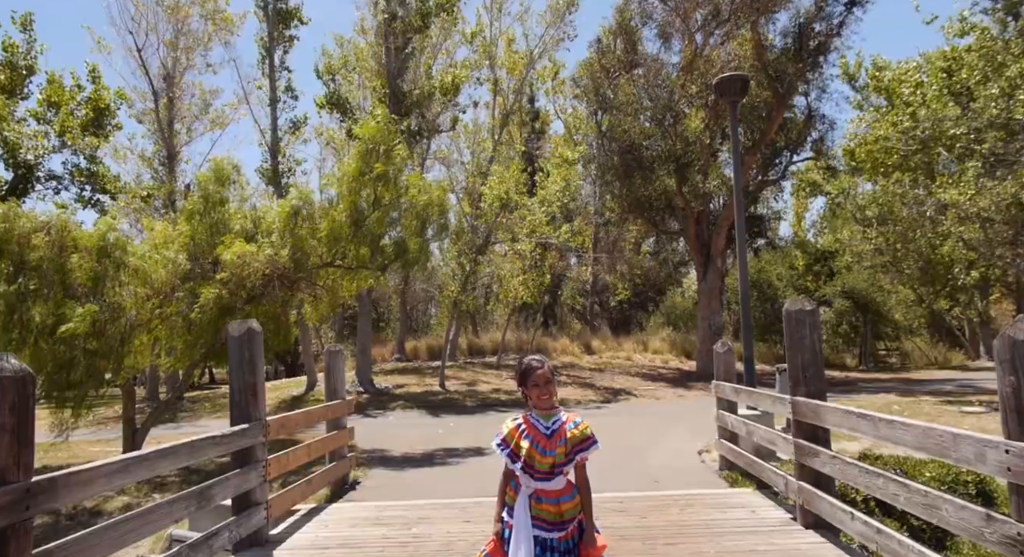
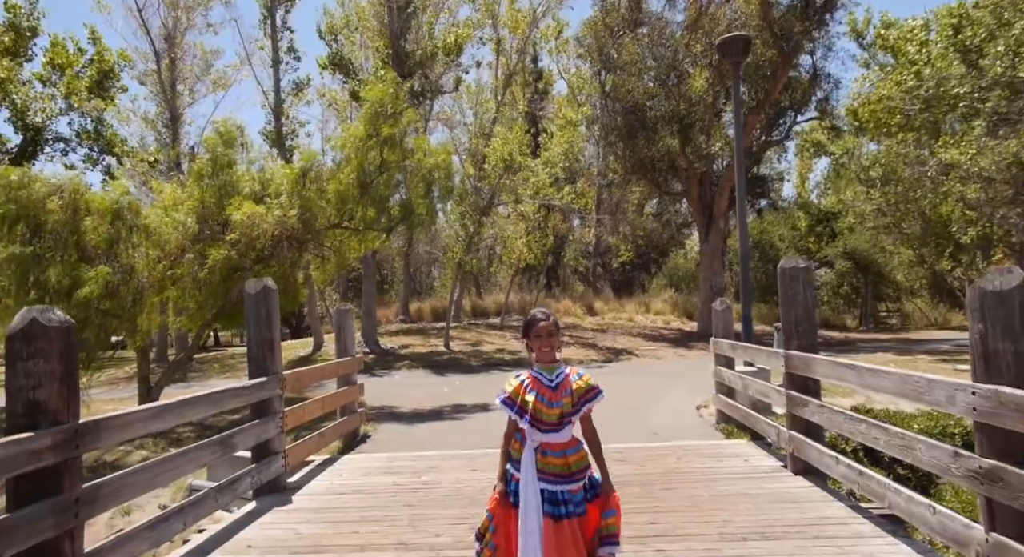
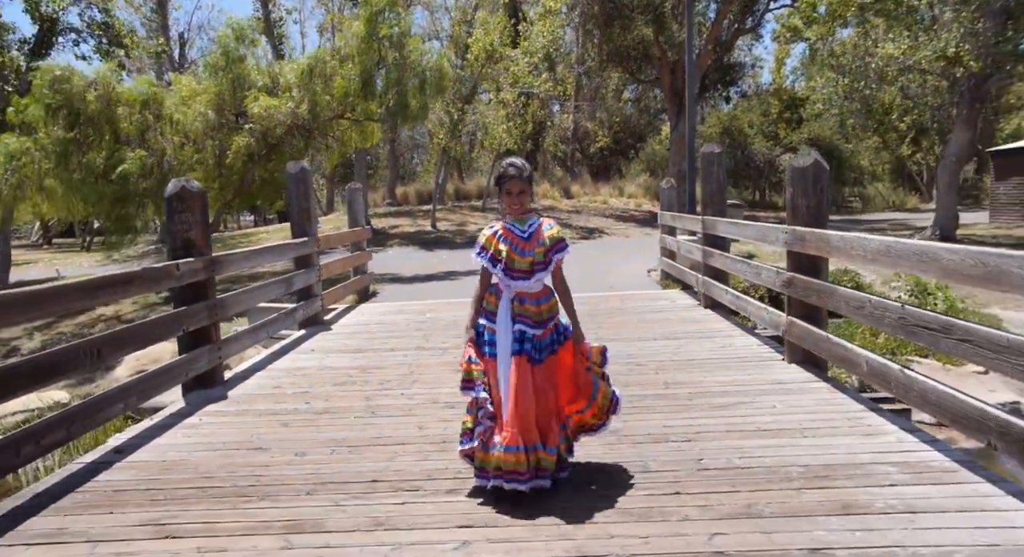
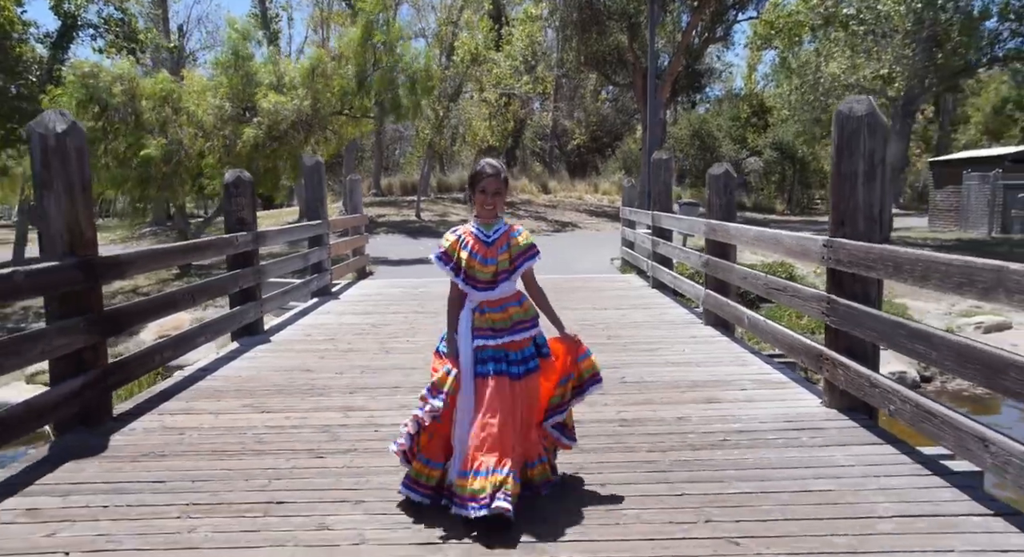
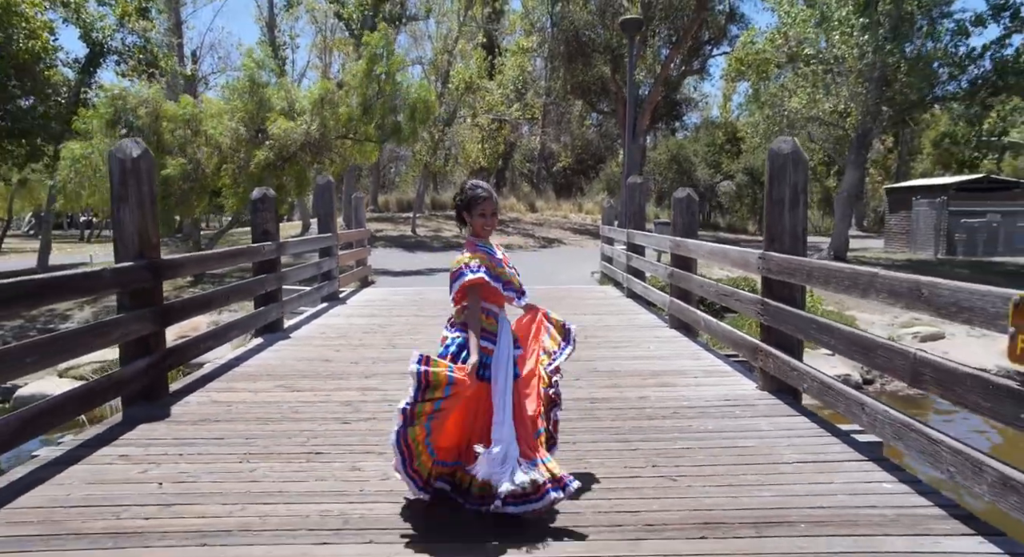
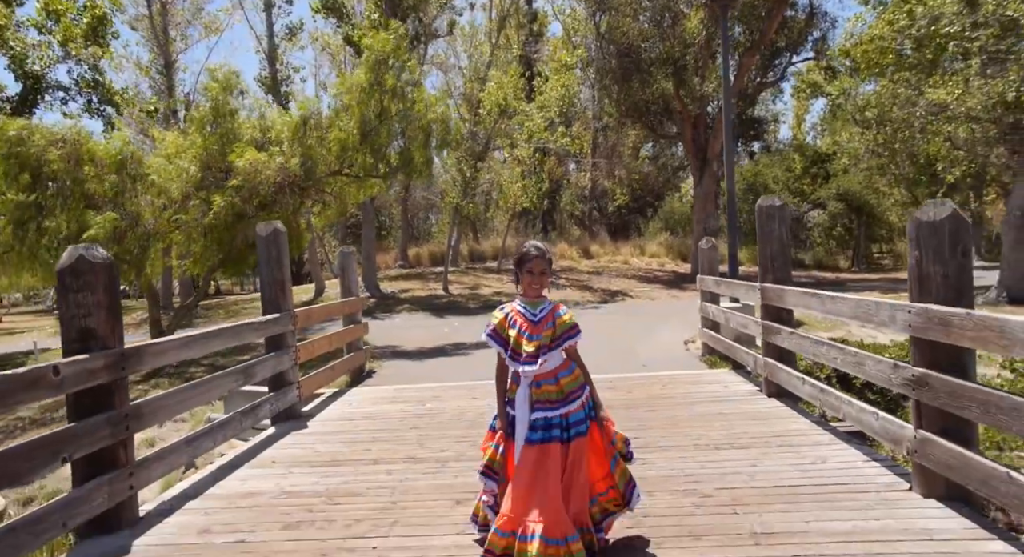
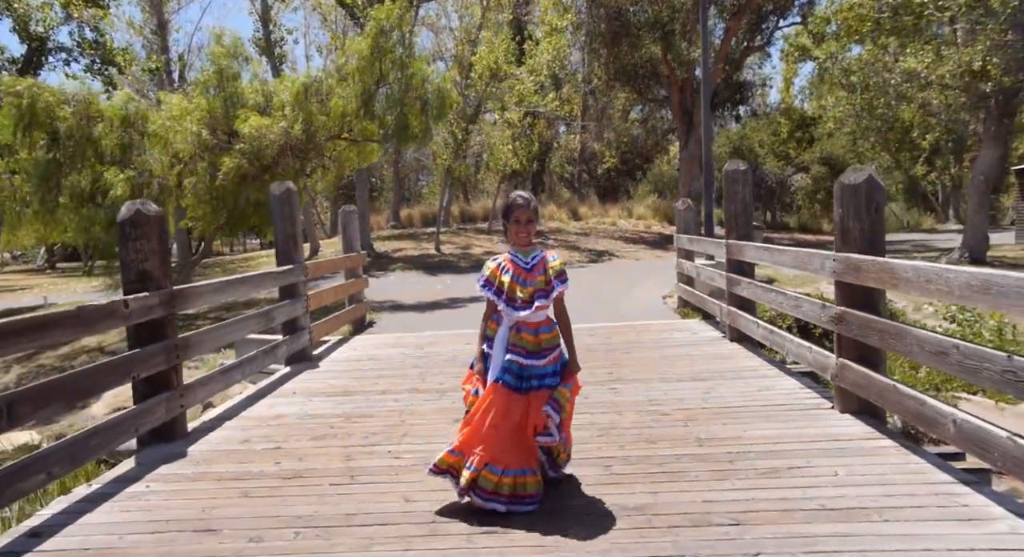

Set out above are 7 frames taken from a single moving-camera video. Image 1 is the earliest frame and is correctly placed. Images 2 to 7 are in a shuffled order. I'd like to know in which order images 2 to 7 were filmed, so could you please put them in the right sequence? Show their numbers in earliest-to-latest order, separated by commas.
2, 6, 7, 3, 4, 5
